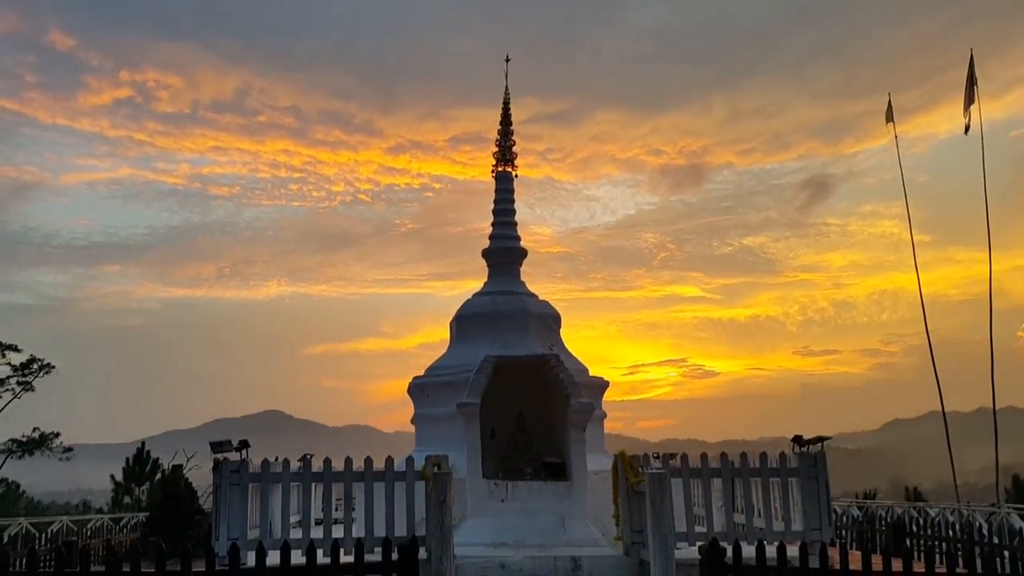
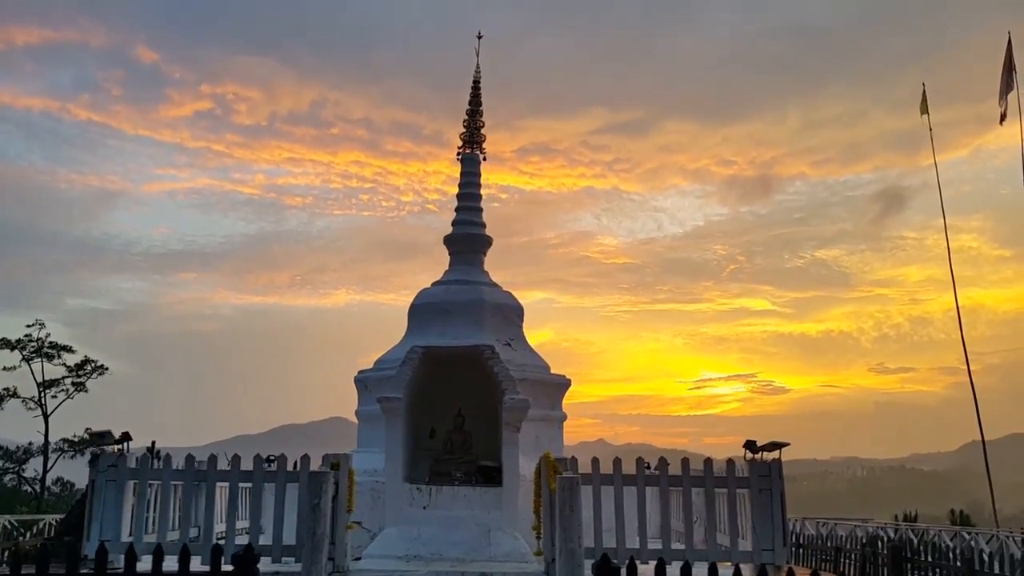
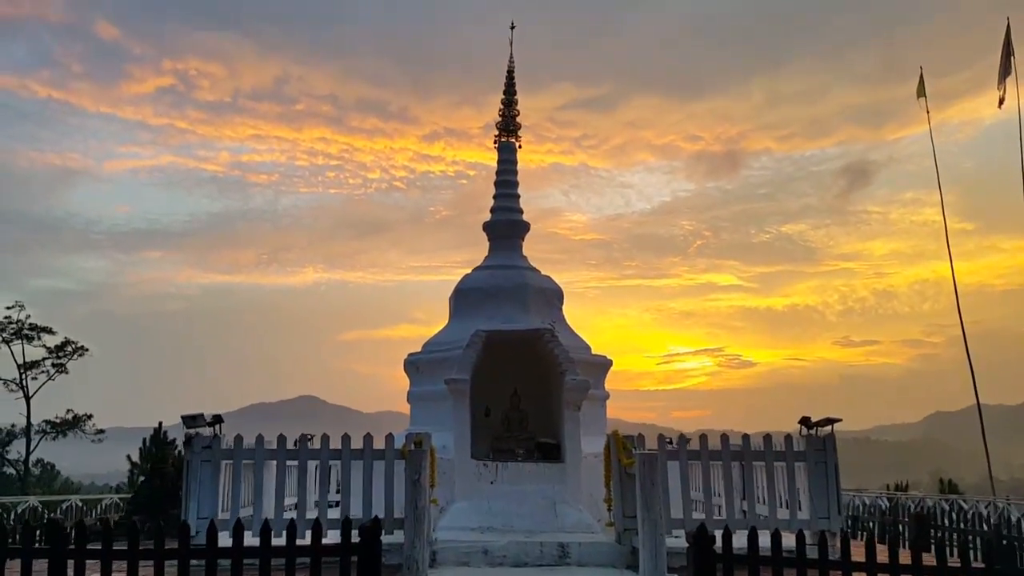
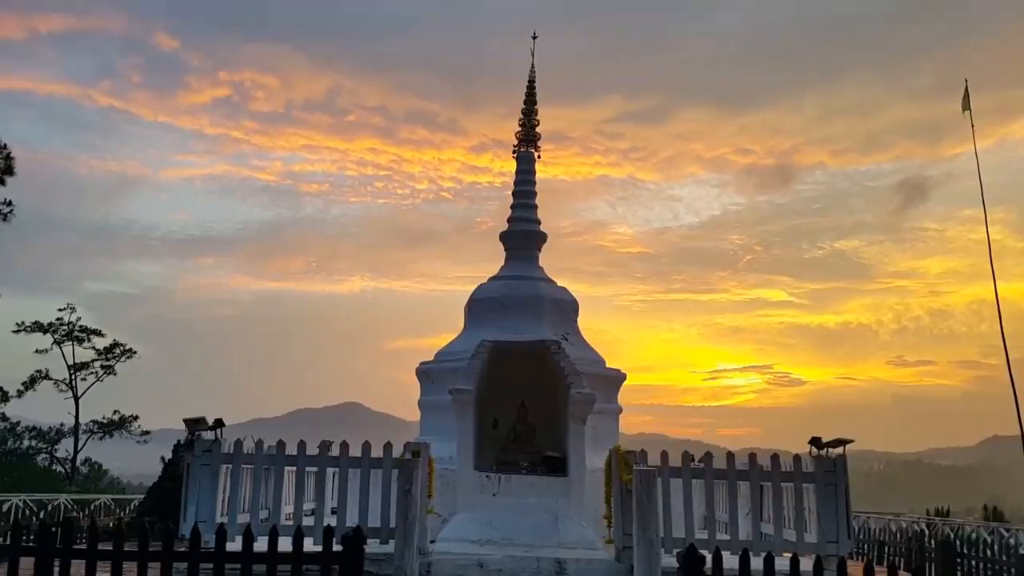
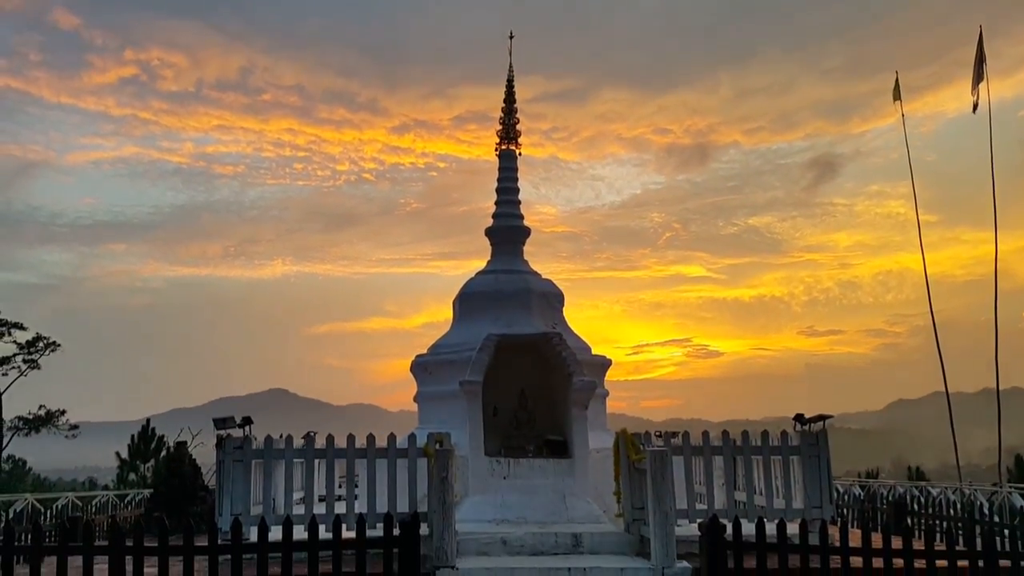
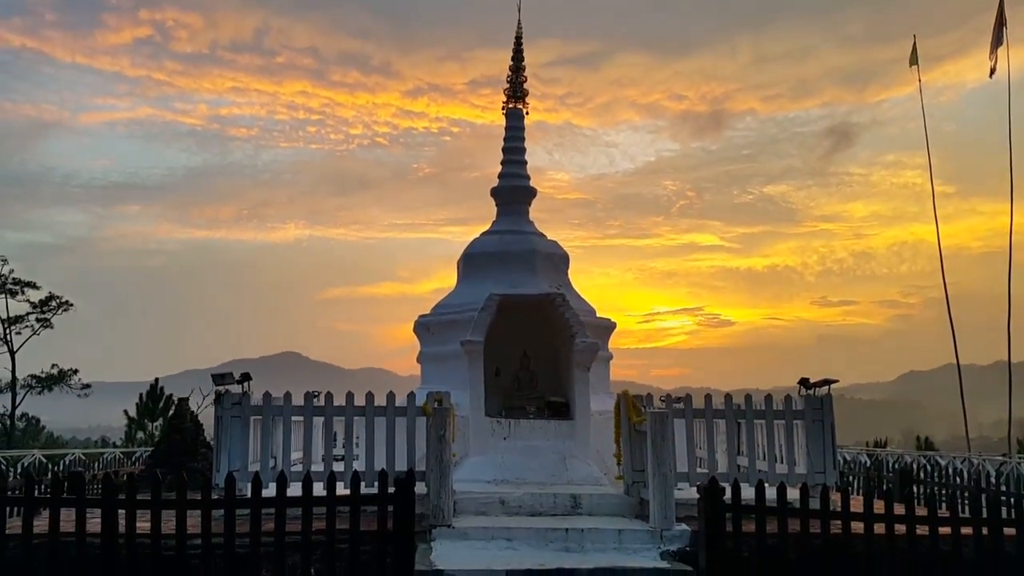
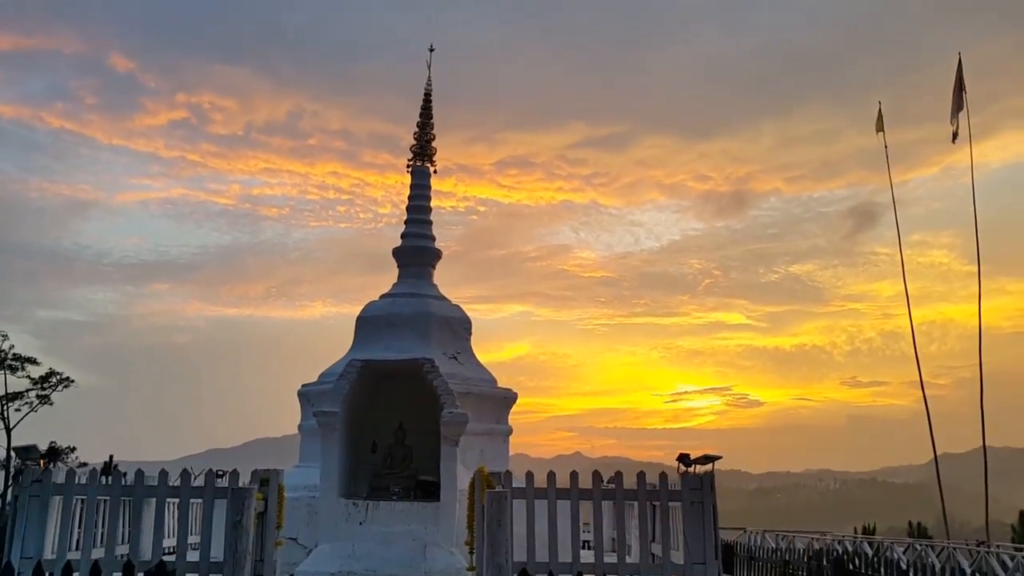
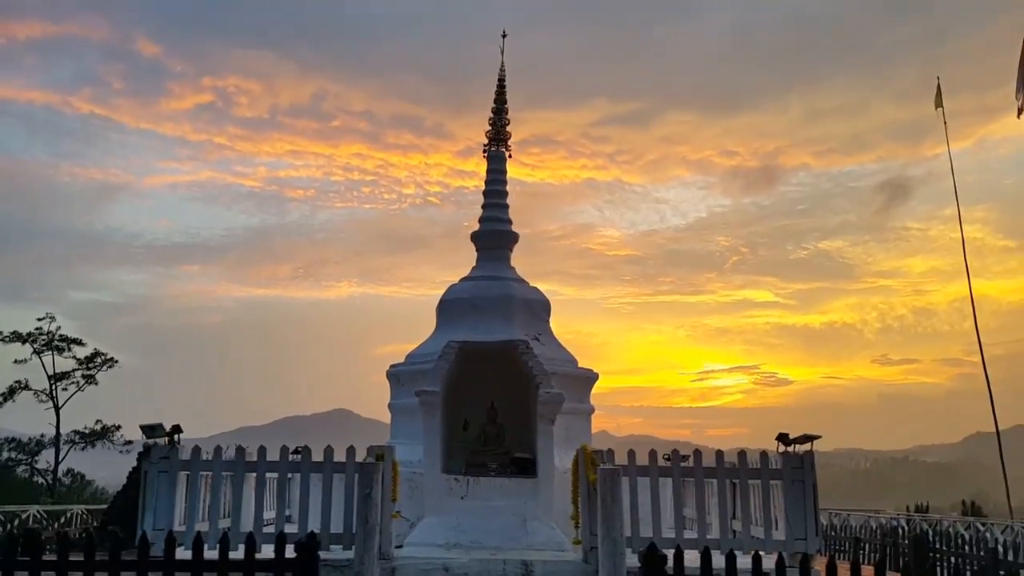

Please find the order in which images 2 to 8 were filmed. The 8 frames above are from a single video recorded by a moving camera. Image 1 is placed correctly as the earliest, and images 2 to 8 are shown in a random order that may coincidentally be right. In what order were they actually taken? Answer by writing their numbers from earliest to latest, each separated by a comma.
5, 6, 3, 4, 8, 2, 7
